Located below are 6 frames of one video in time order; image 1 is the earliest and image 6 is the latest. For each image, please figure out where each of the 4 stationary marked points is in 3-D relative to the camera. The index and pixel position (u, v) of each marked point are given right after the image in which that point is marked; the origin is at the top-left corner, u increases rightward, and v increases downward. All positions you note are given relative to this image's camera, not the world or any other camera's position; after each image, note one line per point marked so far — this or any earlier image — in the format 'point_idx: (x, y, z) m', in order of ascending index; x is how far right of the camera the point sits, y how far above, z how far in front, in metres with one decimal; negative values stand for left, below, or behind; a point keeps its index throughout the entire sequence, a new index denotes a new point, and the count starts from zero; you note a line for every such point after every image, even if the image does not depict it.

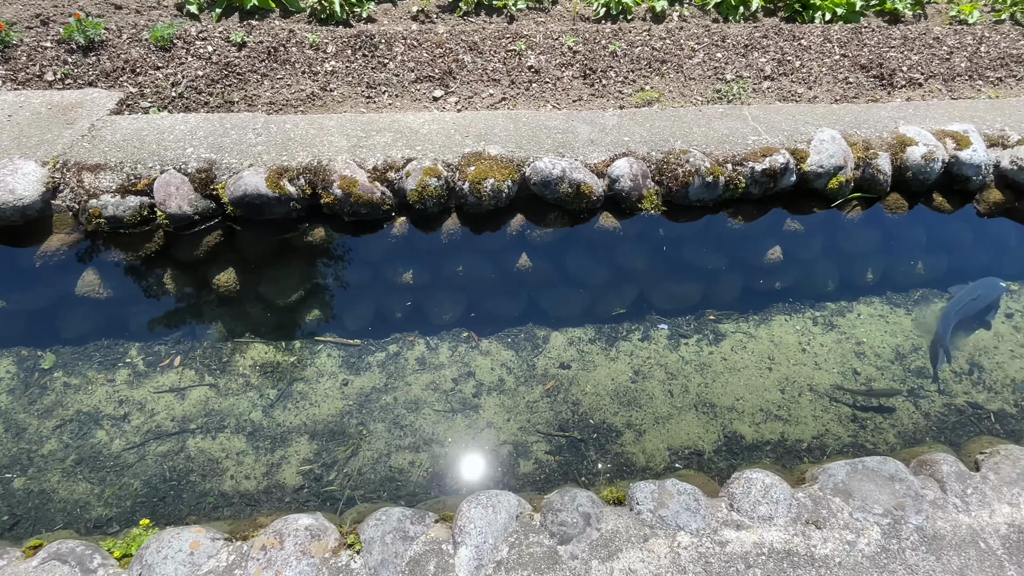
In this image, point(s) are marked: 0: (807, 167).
0: (+1.5, +0.6, +3.6) m
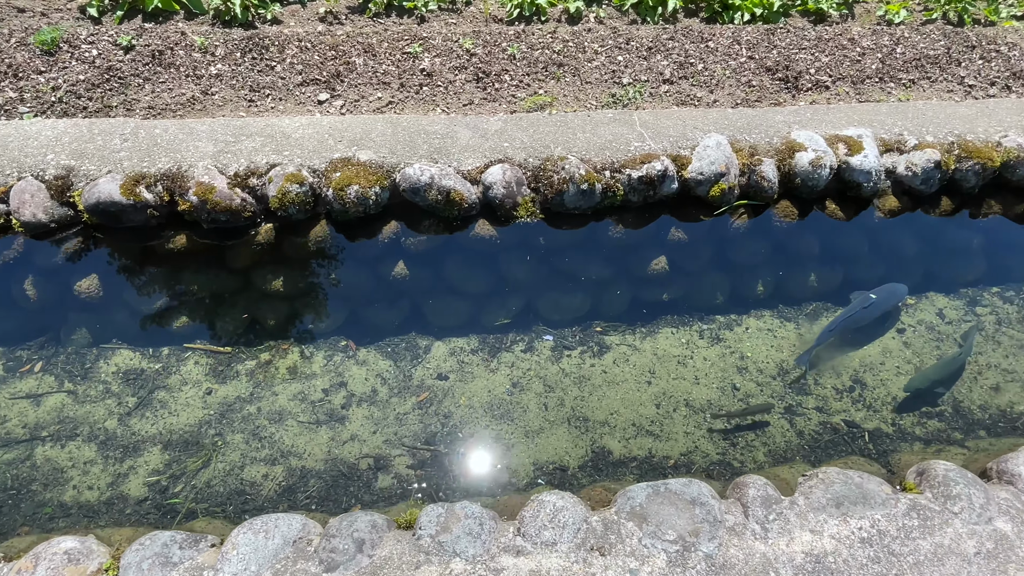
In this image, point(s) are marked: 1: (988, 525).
0: (+0.8, +0.5, +3.5) m
1: (+1.4, -0.7, +2.2) m
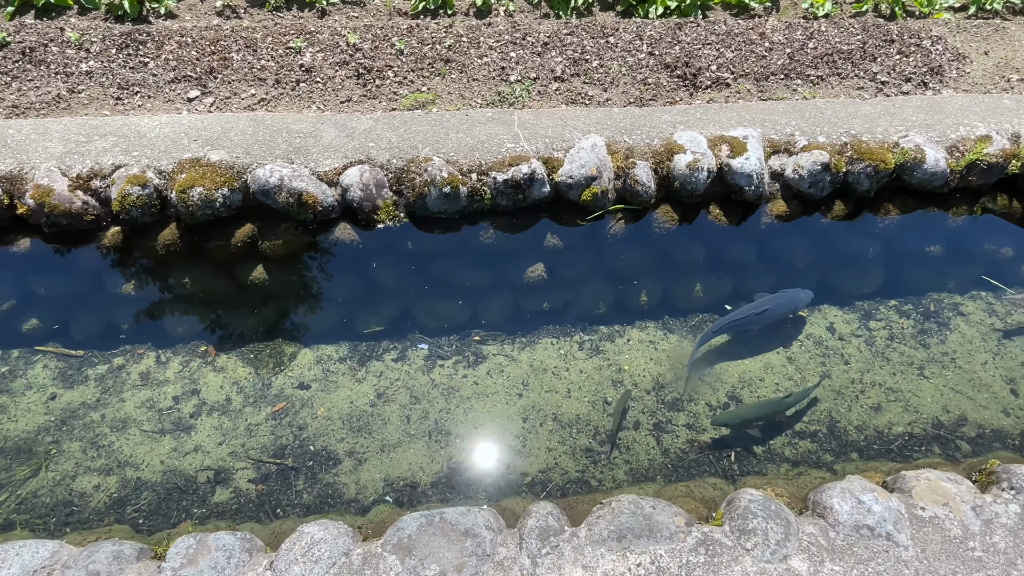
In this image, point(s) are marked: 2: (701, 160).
0: (+0.2, +0.5, +3.3) m
1: (+0.8, -0.8, +2.0) m
2: (+0.9, +0.6, +3.3) m
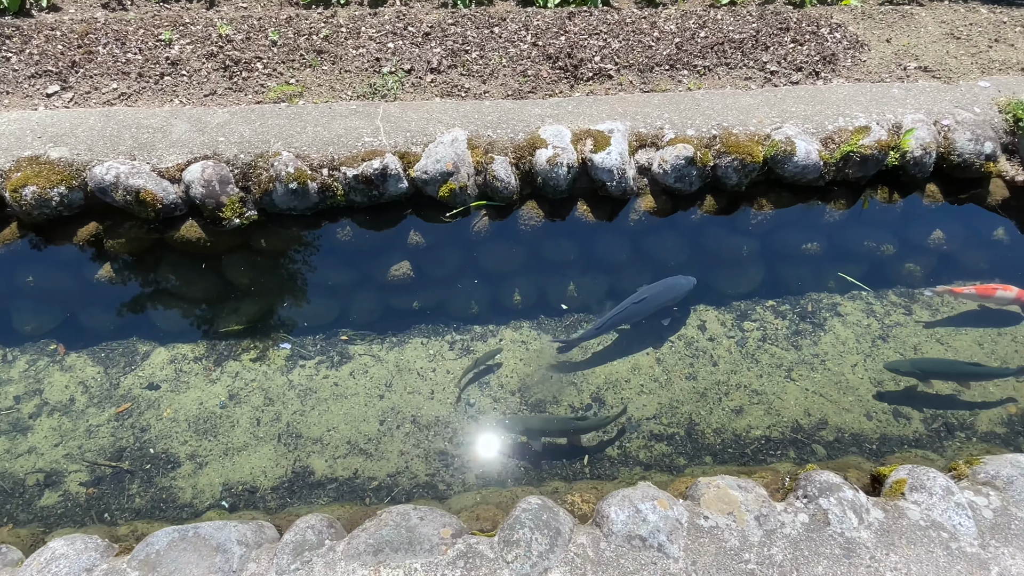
0: (-0.5, +0.5, +3.2) m
1: (+0.1, -0.8, +1.9) m
2: (+0.2, +0.6, +3.2) m
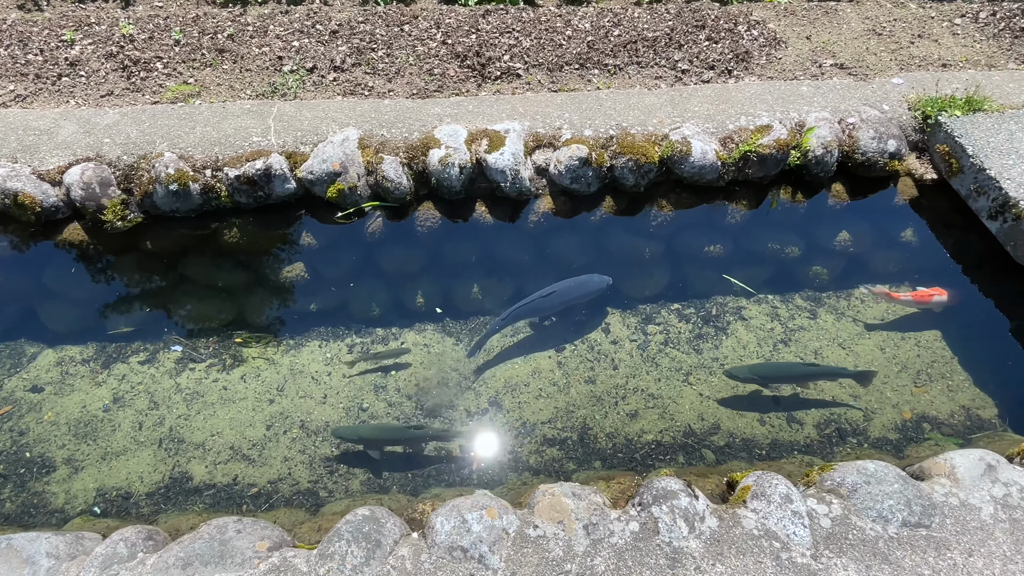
0: (-1.0, +0.5, +3.2) m
1: (-0.4, -0.8, +1.9) m
2: (-0.3, +0.6, +3.2) m
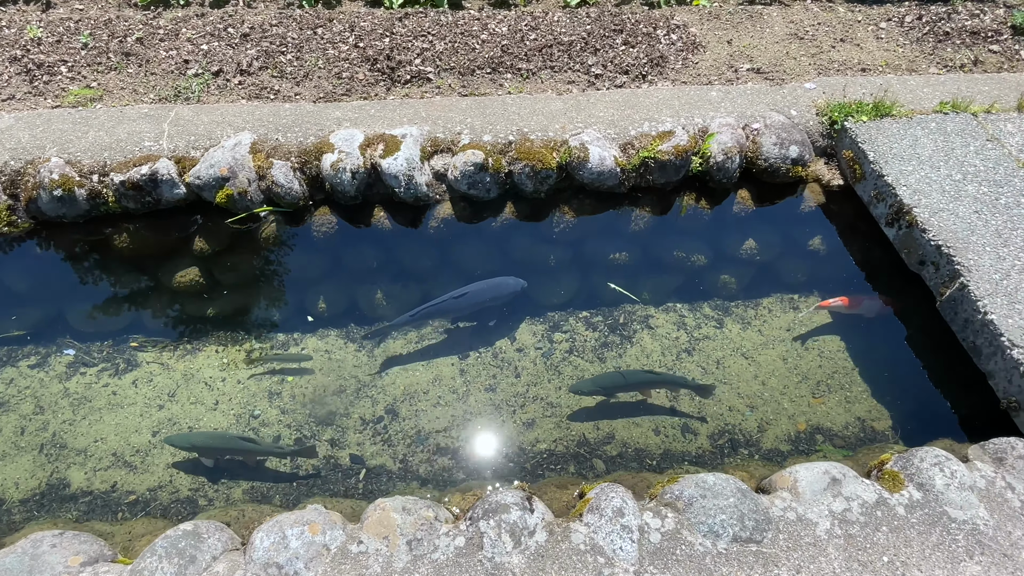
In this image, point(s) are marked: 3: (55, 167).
0: (-1.4, +0.5, +3.1) m
1: (-0.9, -0.8, +1.8) m
2: (-0.8, +0.6, +3.1) m
3: (-2.0, +0.5, +3.1) m
